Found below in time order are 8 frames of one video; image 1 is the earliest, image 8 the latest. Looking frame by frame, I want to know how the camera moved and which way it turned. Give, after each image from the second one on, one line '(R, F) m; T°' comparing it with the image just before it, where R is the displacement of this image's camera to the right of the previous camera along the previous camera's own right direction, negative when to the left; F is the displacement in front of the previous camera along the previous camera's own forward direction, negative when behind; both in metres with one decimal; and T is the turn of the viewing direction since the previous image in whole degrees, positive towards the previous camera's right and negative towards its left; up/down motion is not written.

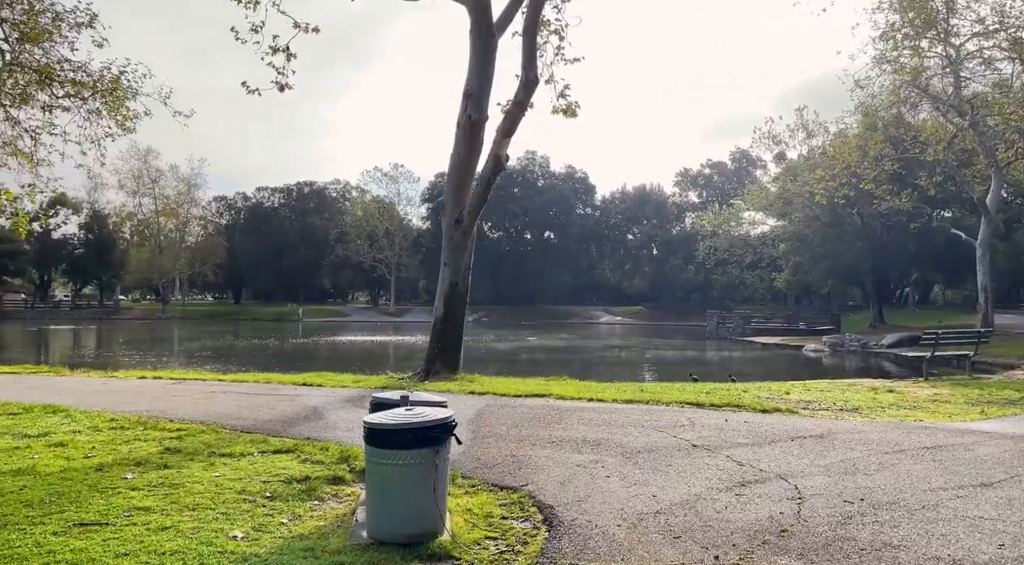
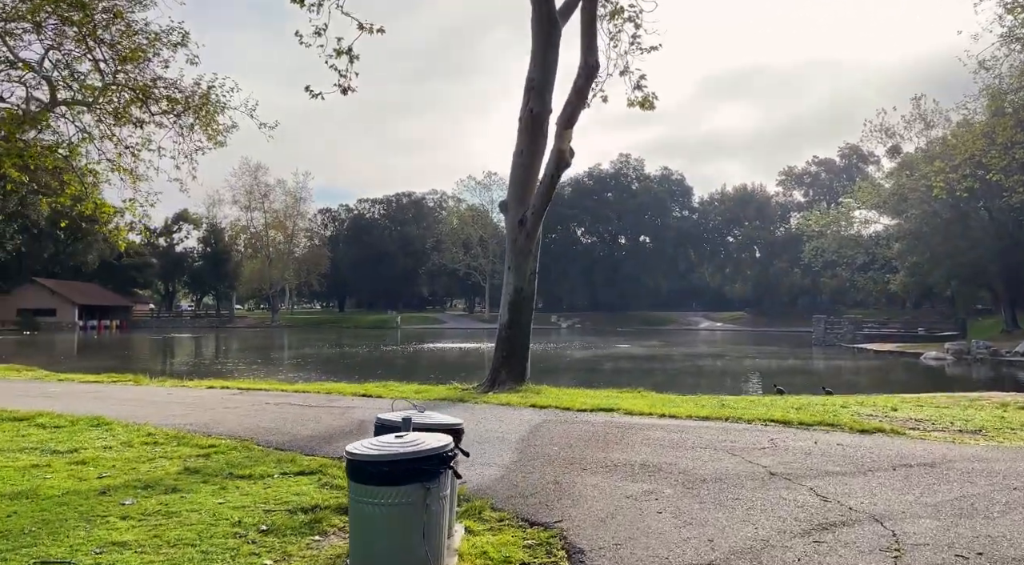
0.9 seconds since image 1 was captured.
(+0.5, +1.1) m; -6°
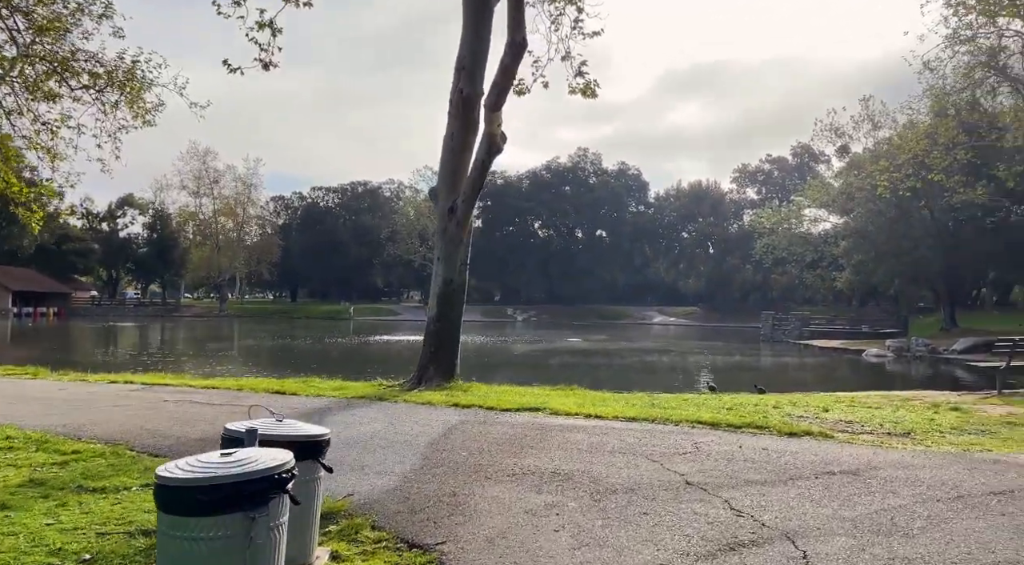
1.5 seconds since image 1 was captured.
(+0.4, +0.5) m; +3°
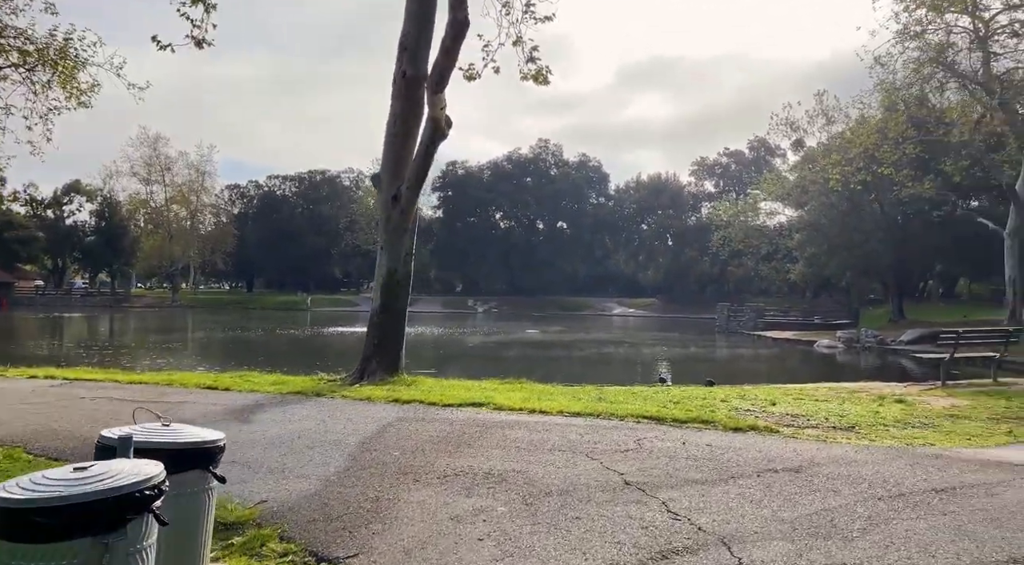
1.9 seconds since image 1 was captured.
(+0.2, +0.3) m; +2°
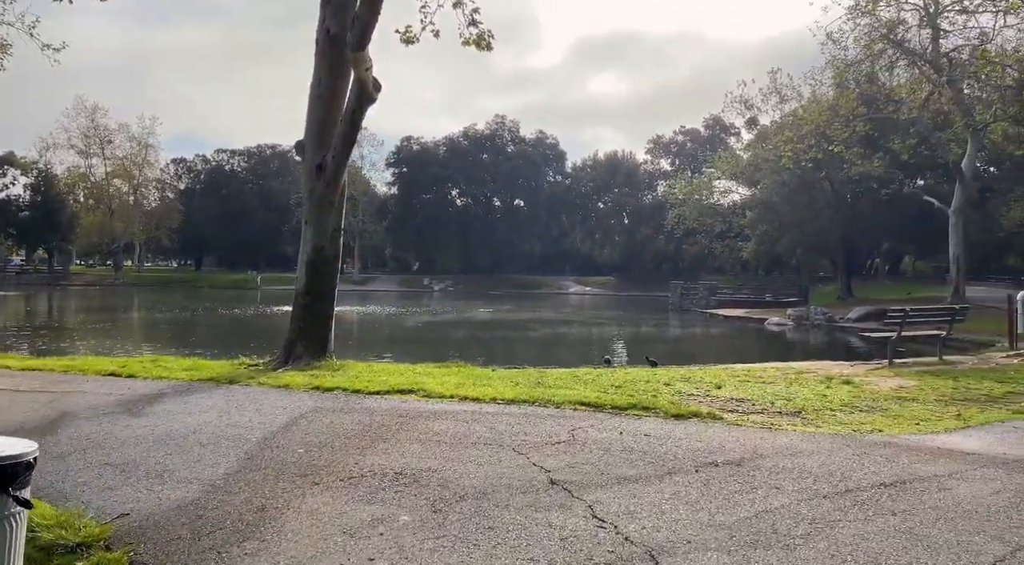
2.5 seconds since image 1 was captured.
(+0.3, +0.7) m; +3°
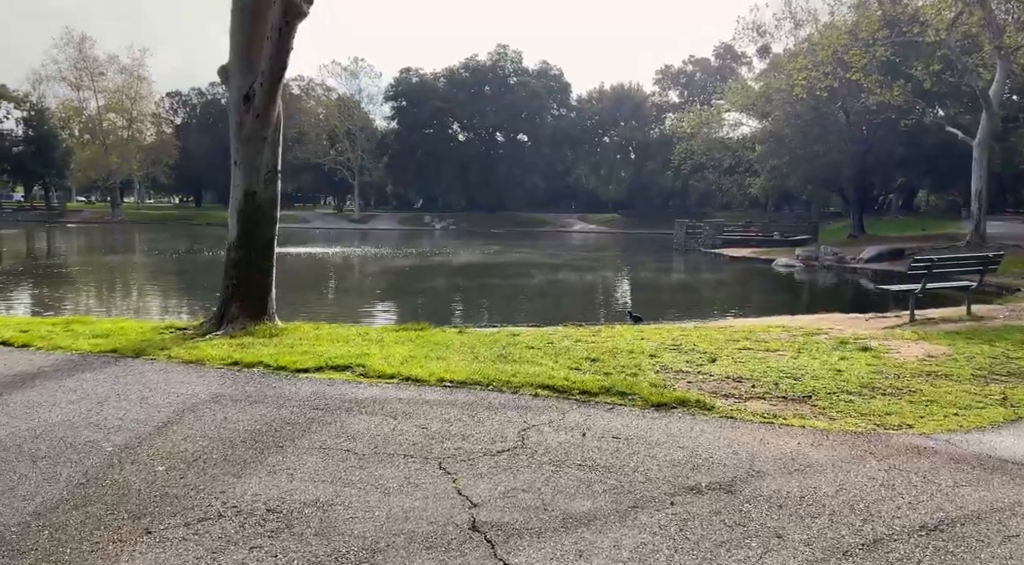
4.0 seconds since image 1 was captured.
(+0.5, +1.6) m; -1°
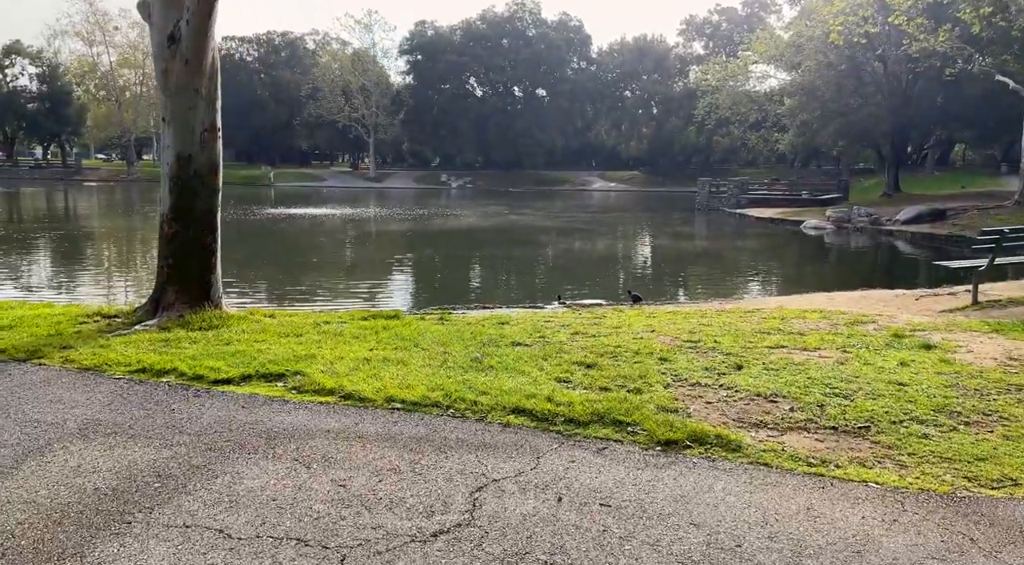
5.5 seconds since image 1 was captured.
(+0.3, +1.7) m; -1°
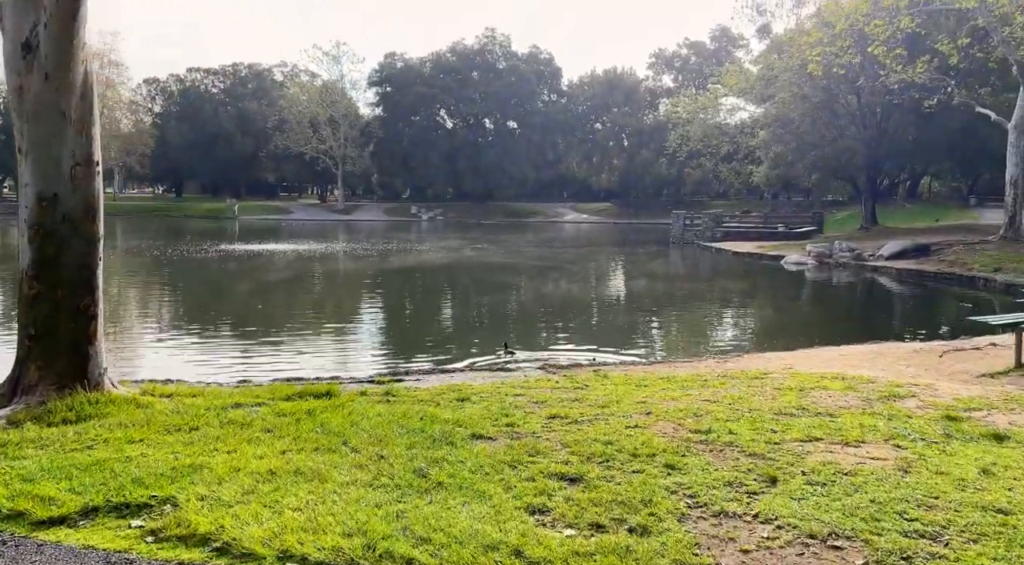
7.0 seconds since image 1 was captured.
(+0.1, +1.8) m; +2°
